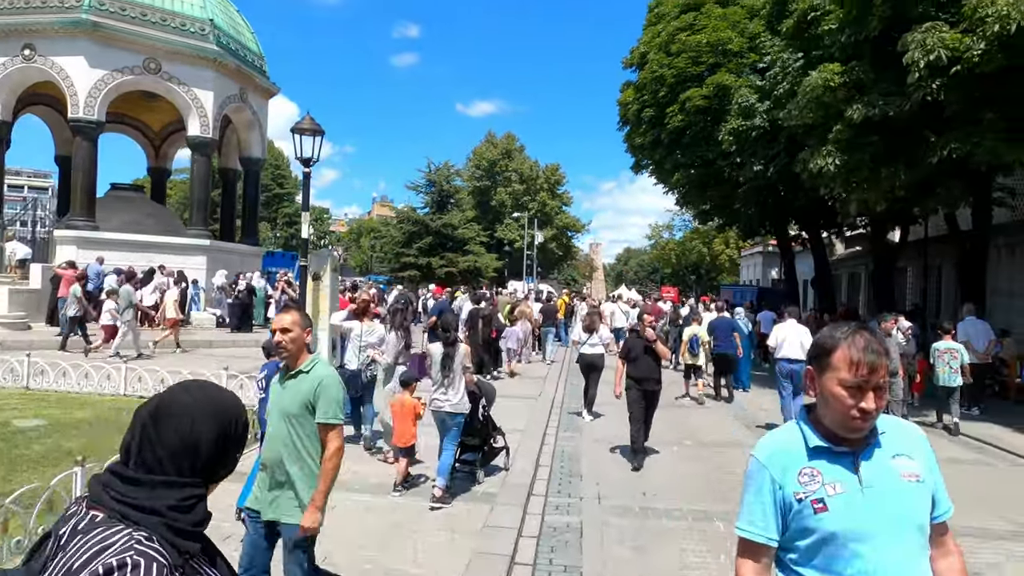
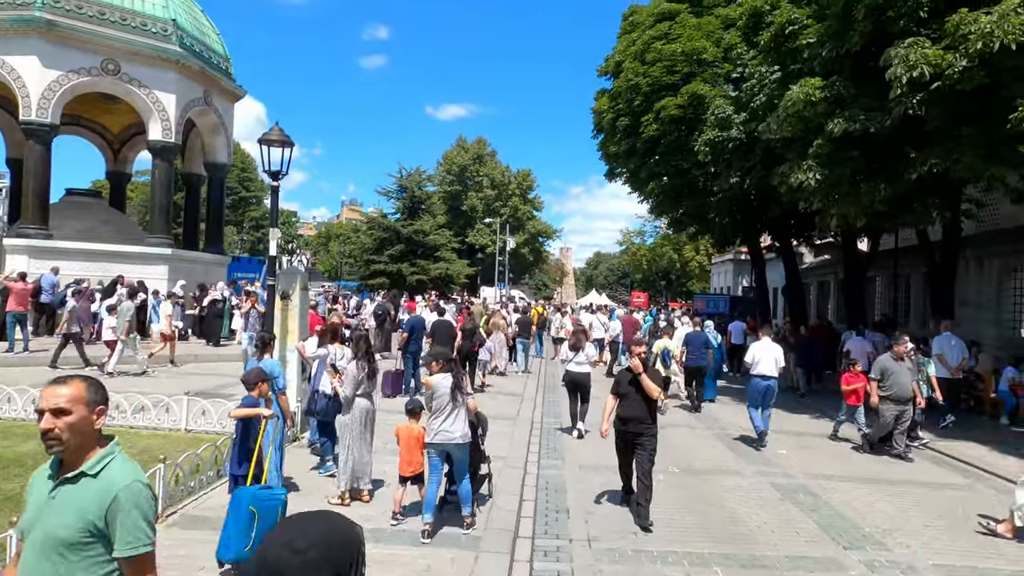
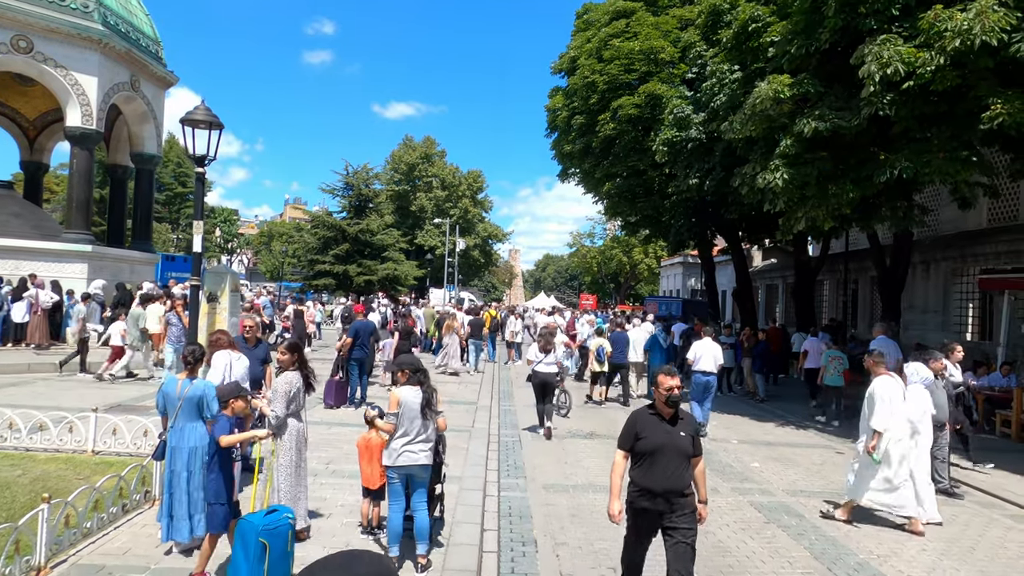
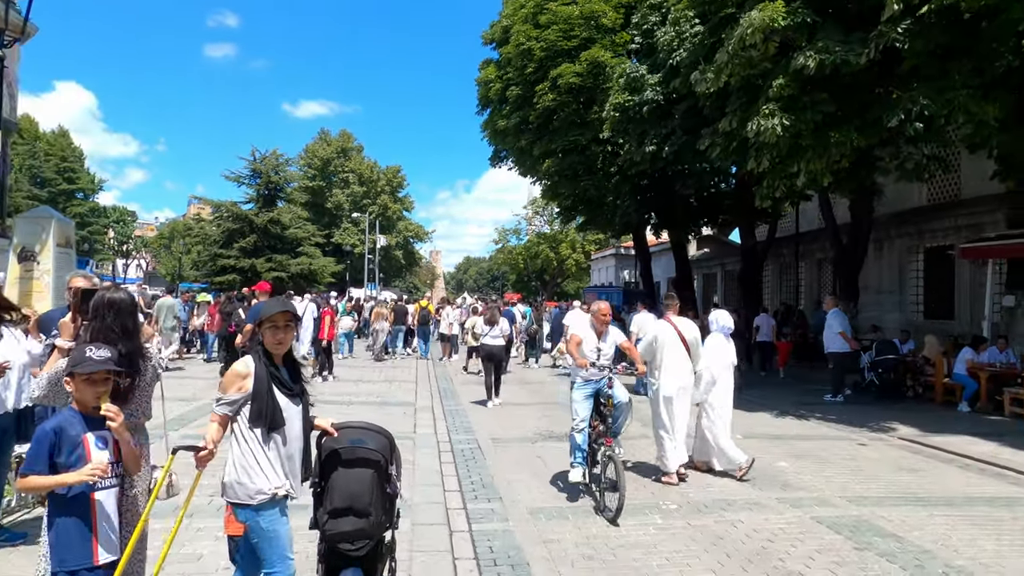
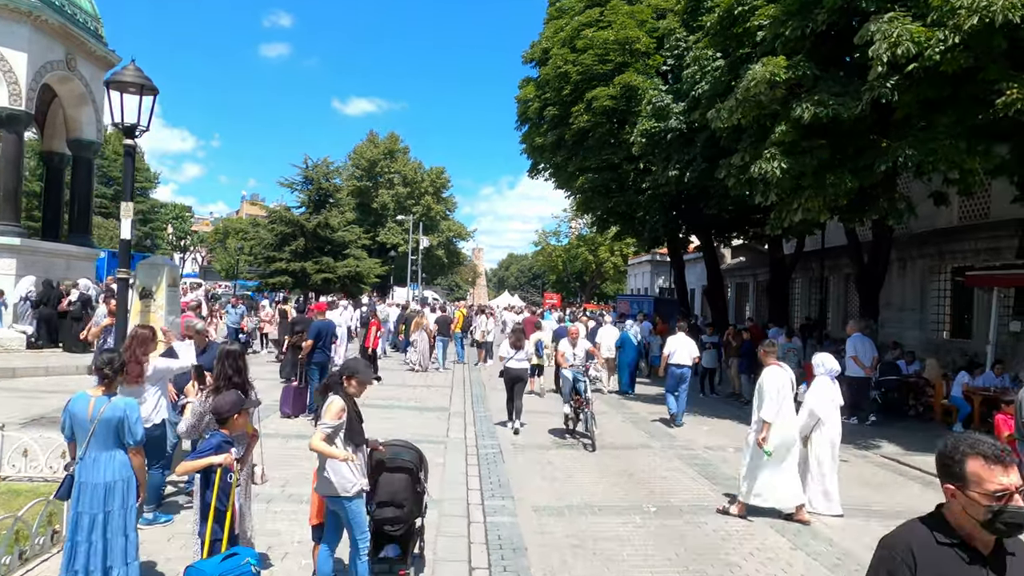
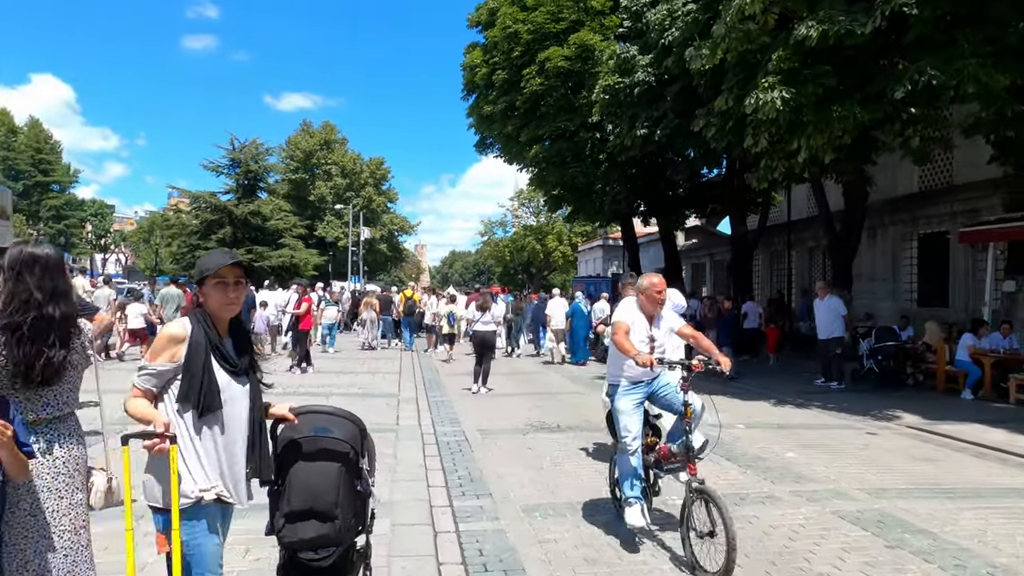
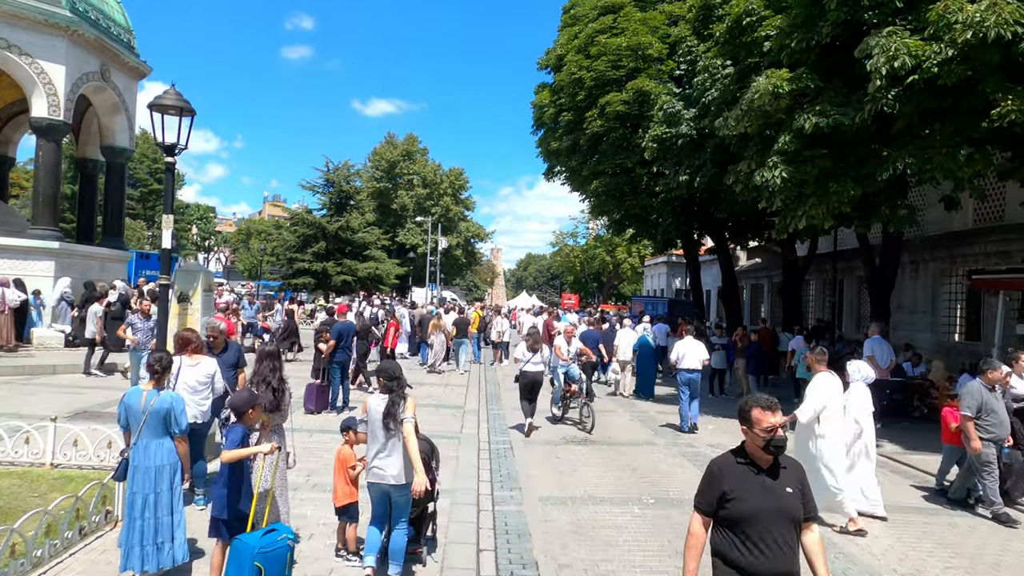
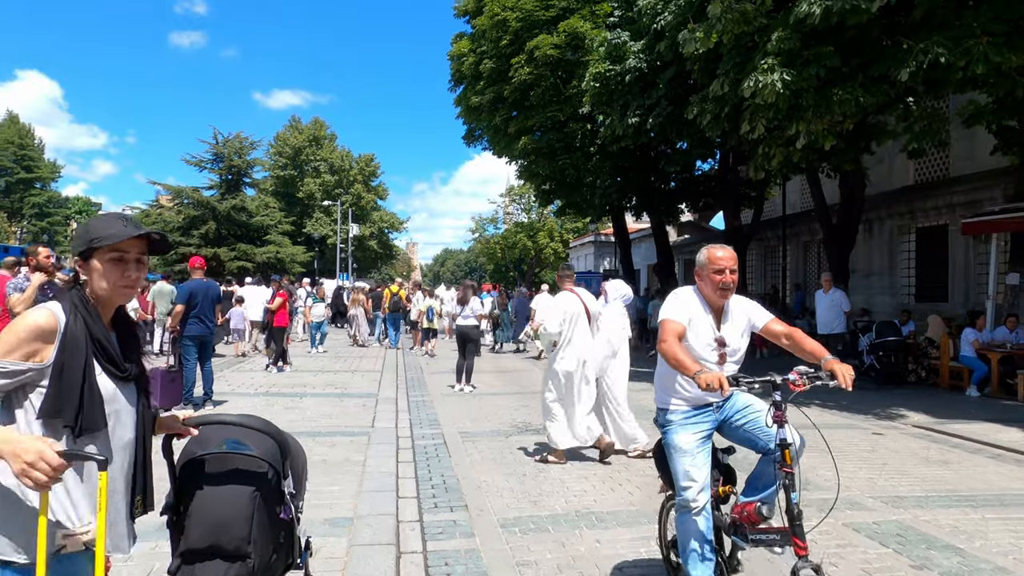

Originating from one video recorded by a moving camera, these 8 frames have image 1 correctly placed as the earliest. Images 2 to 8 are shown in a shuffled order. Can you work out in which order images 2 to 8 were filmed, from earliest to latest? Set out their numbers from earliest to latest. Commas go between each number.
2, 3, 7, 5, 4, 6, 8
